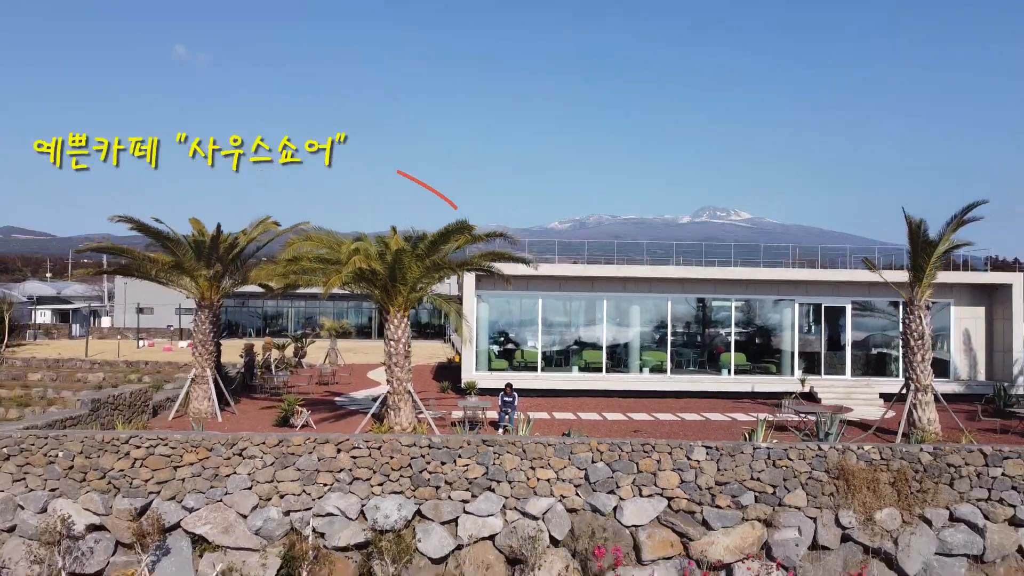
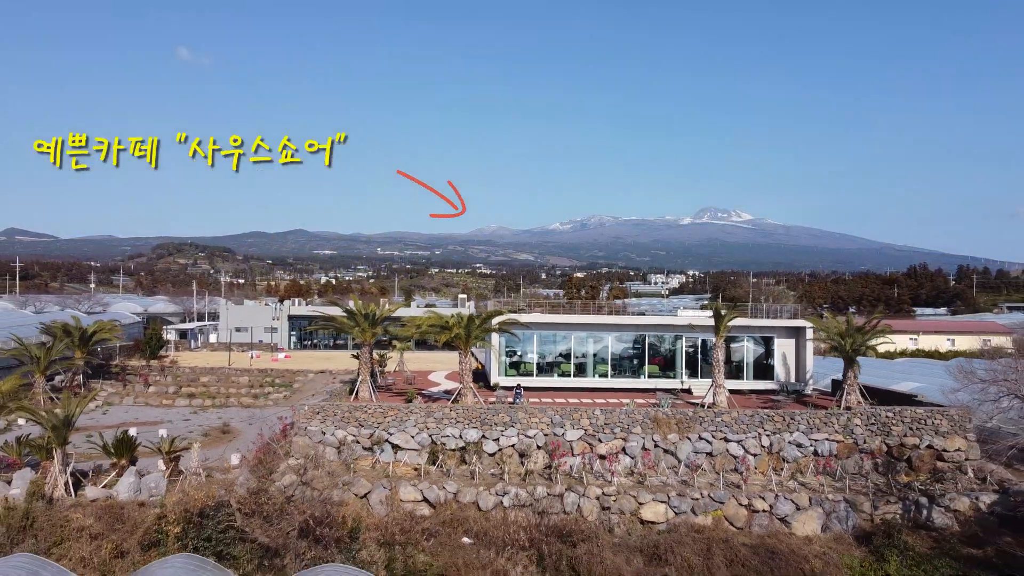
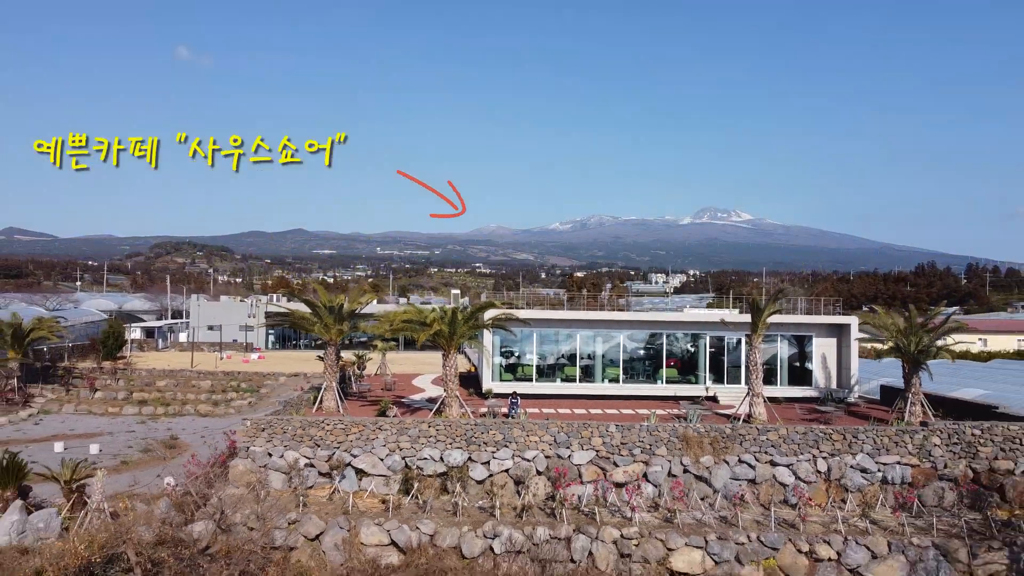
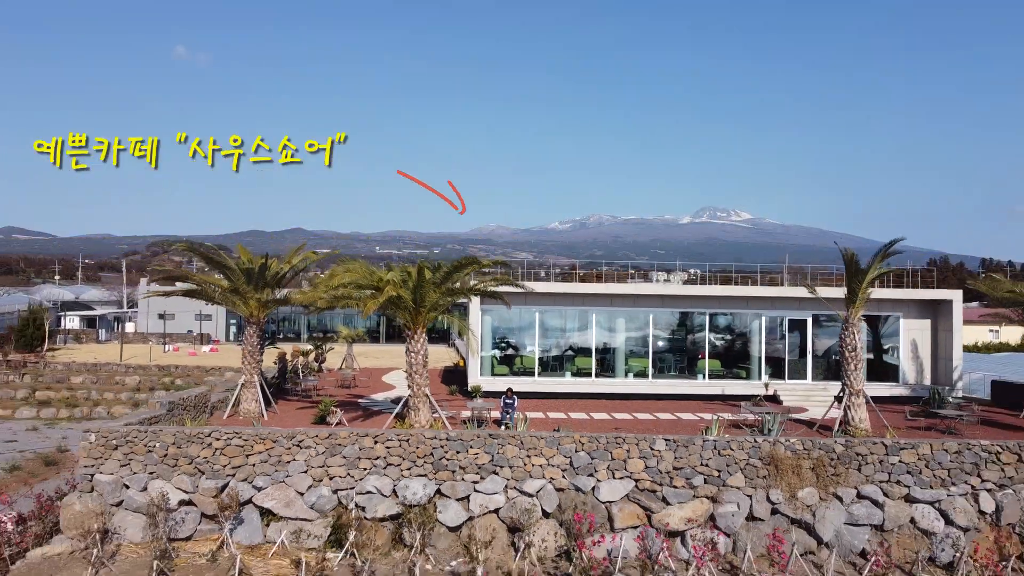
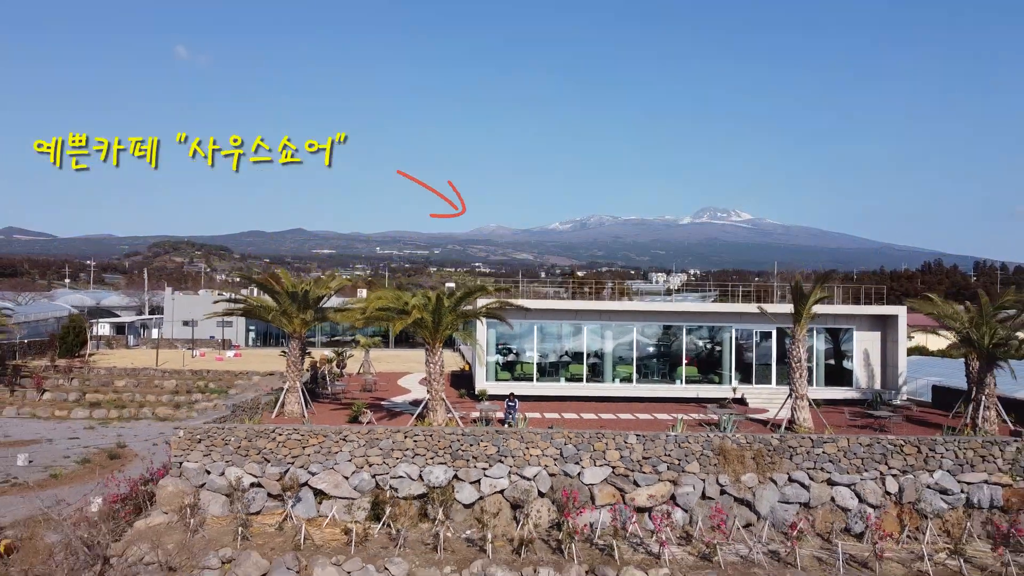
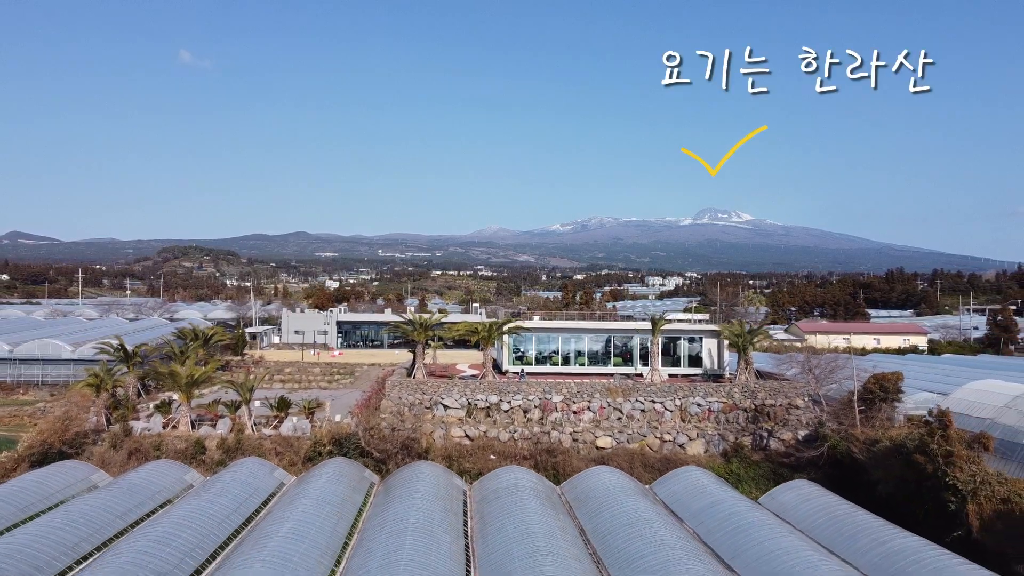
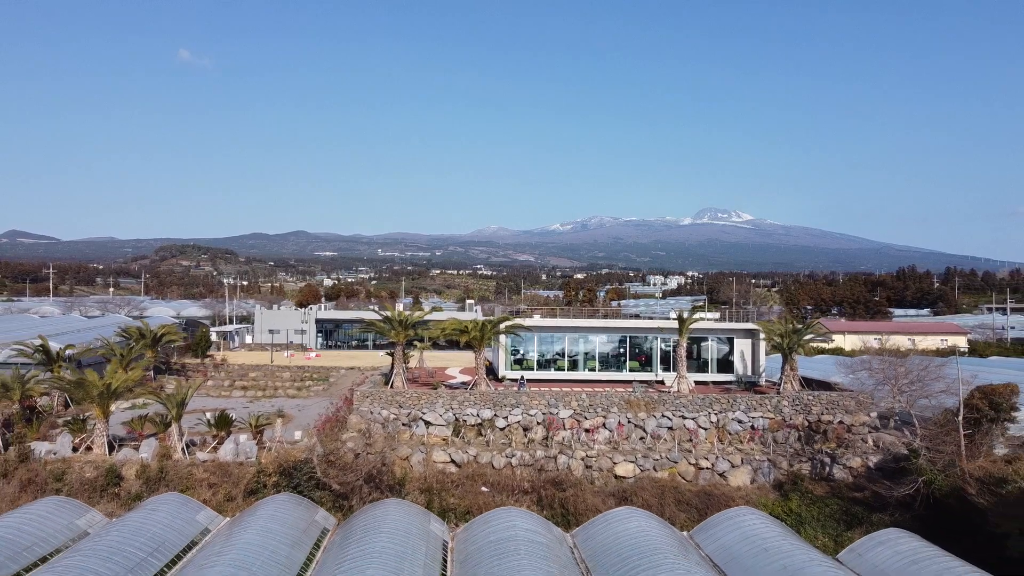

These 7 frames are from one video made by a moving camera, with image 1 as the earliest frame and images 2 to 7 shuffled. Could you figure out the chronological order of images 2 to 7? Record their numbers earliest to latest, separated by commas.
4, 5, 3, 2, 7, 6
